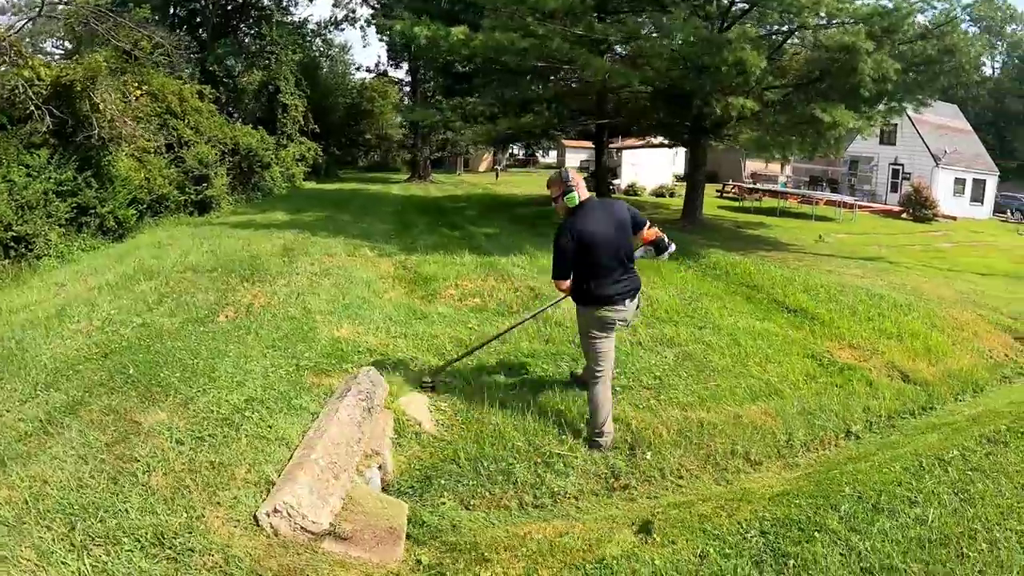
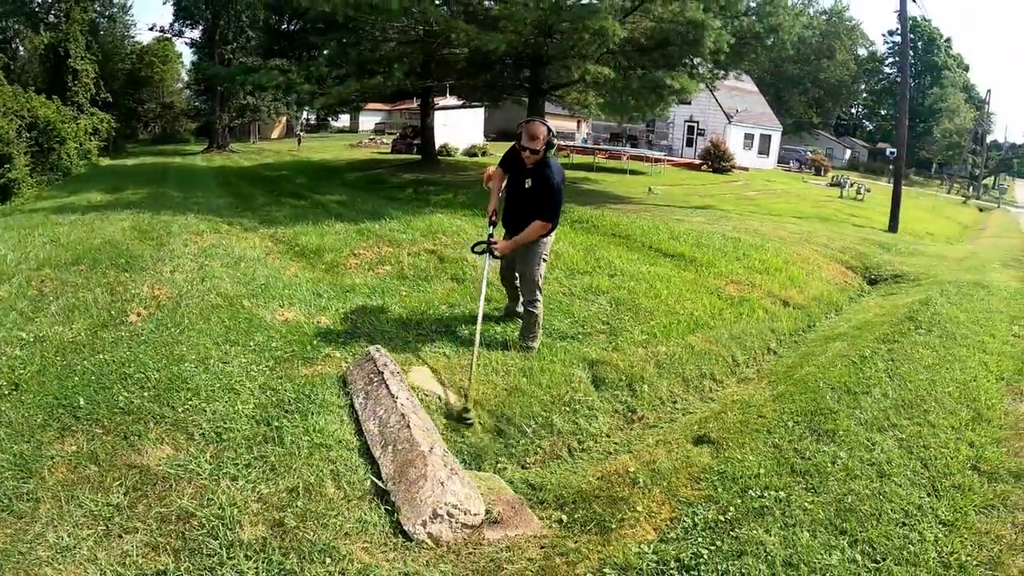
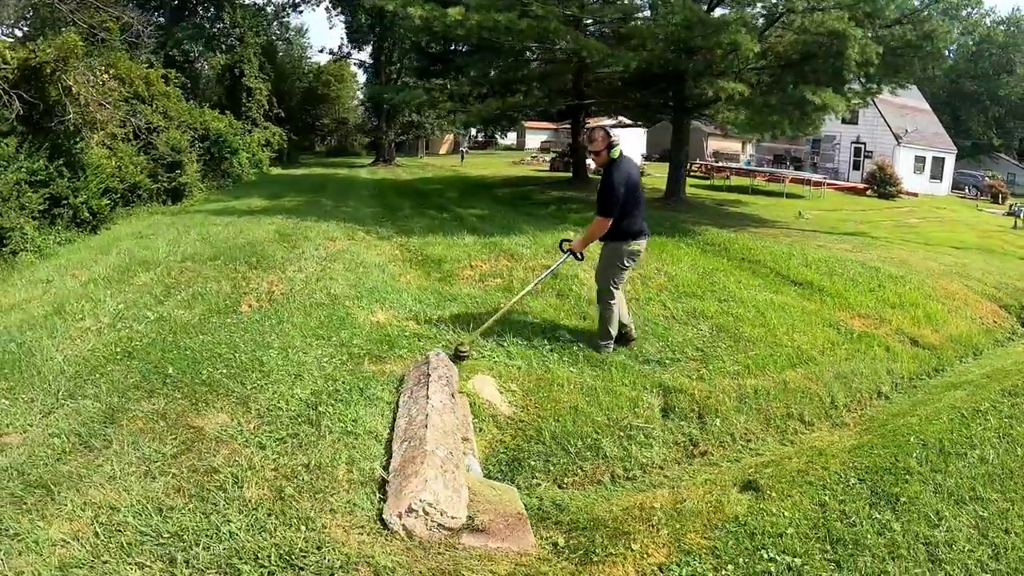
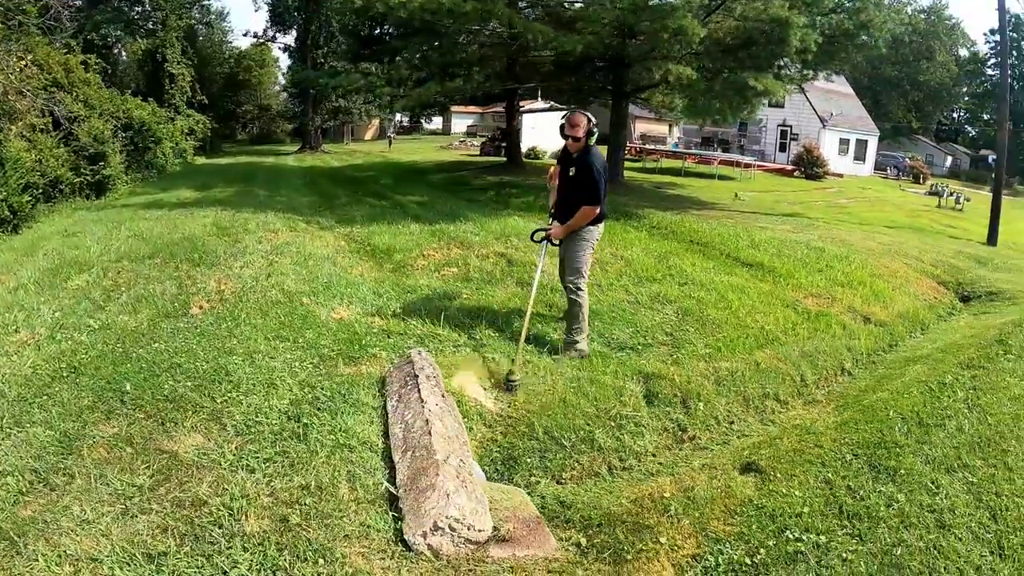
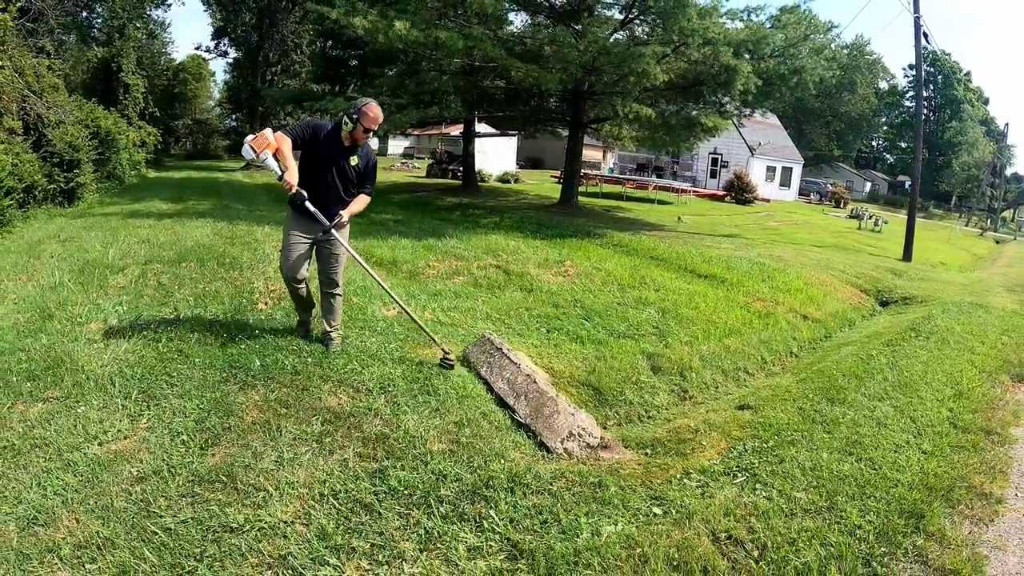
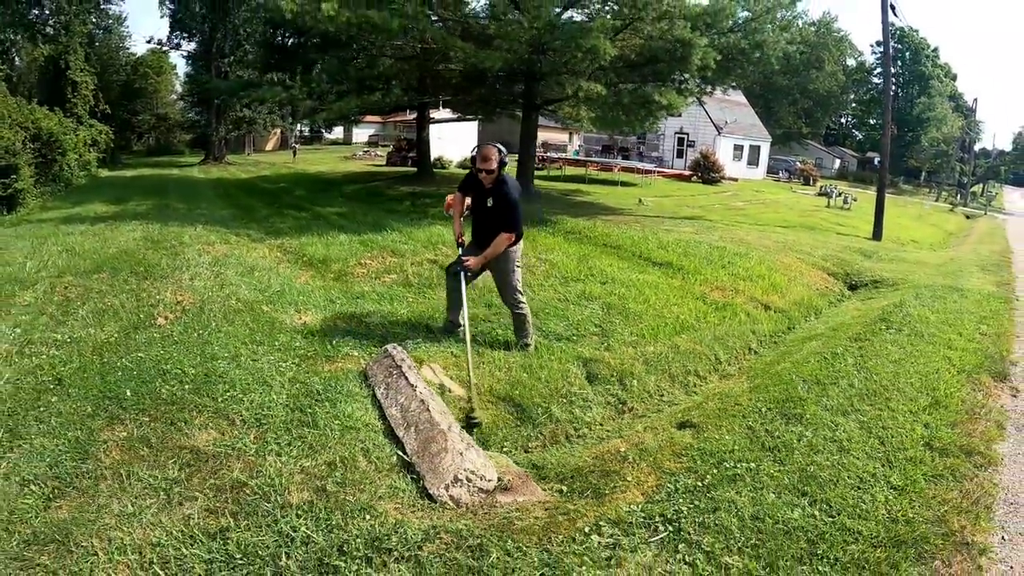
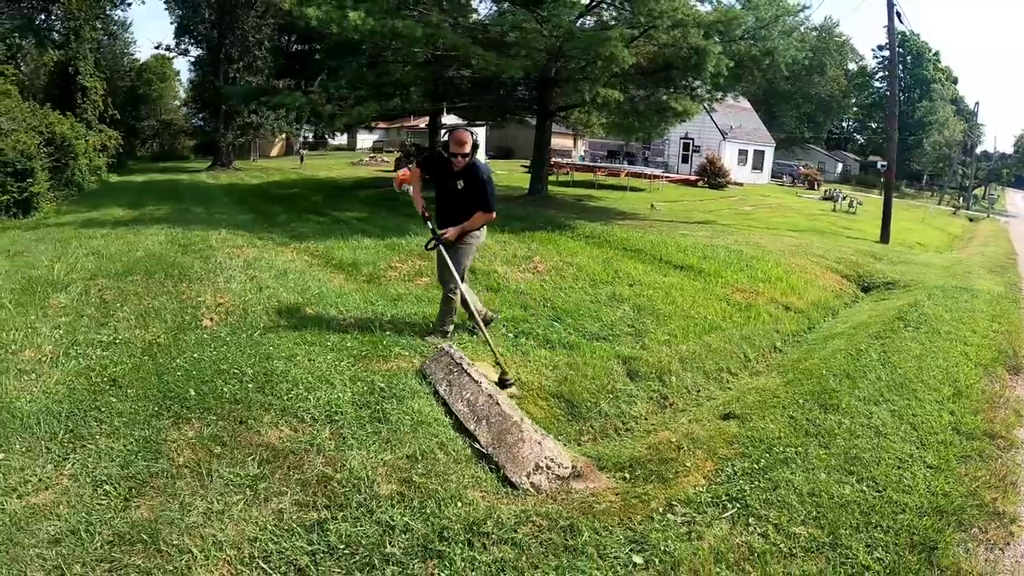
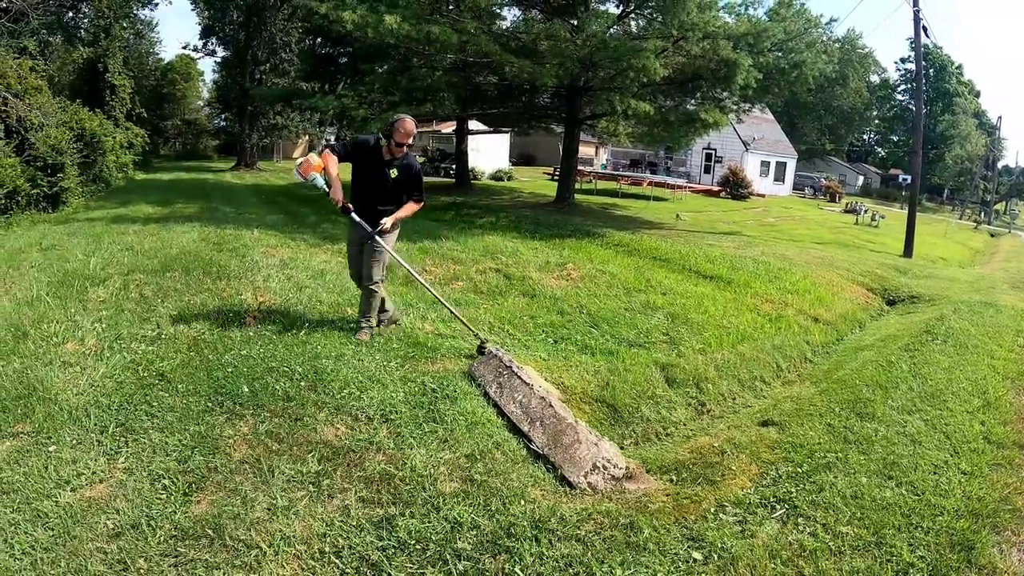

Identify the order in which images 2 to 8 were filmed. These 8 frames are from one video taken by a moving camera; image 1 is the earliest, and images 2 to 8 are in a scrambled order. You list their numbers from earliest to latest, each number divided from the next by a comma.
3, 4, 2, 6, 7, 8, 5
